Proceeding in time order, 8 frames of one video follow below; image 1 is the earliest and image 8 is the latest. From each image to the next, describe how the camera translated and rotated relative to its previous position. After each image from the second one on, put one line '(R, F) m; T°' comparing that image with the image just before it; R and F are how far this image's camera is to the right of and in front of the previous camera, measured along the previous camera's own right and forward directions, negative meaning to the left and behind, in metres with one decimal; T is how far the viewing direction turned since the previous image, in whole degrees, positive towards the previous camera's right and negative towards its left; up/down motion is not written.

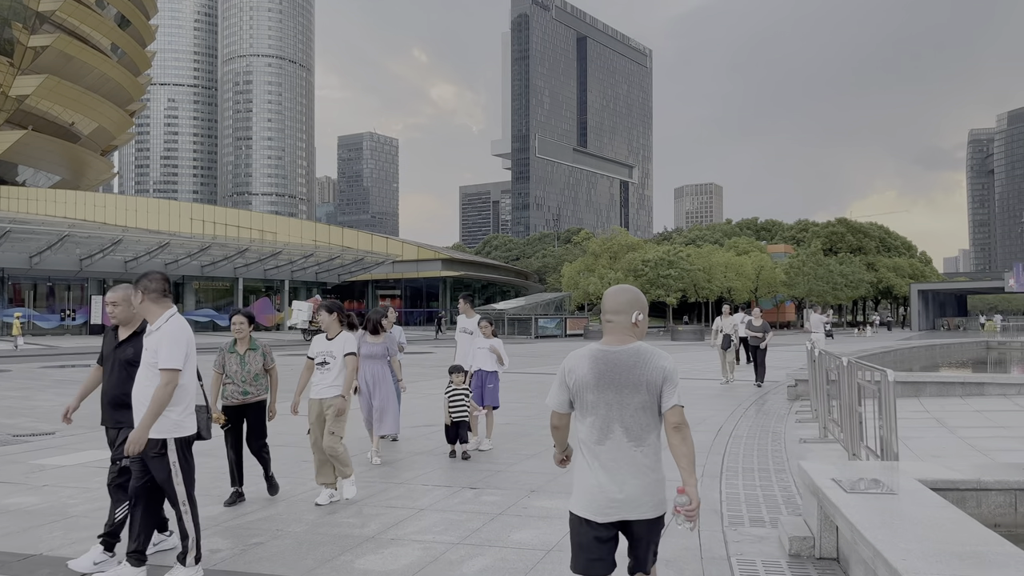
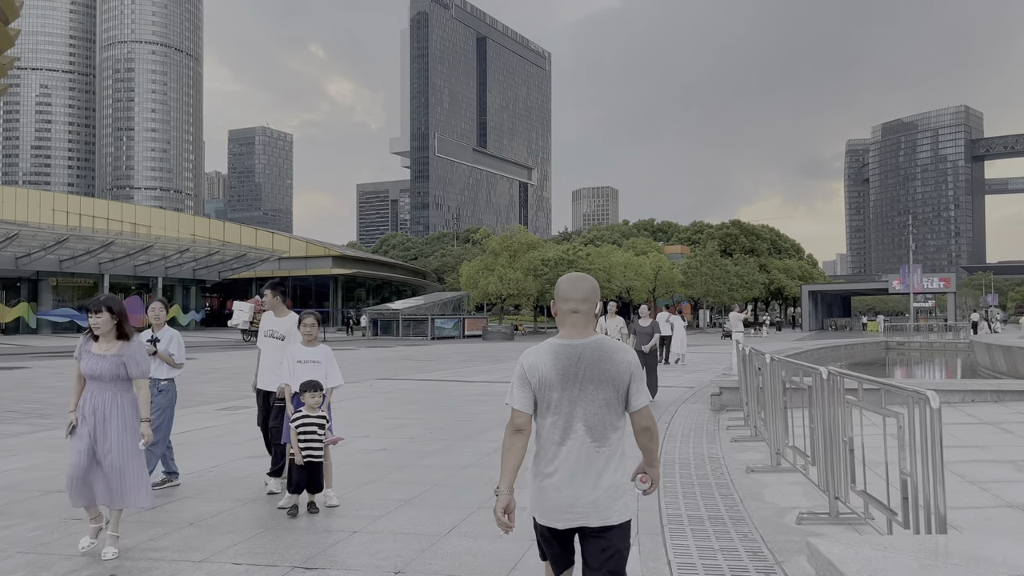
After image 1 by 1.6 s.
(+0.2, +1.9) m; +7°
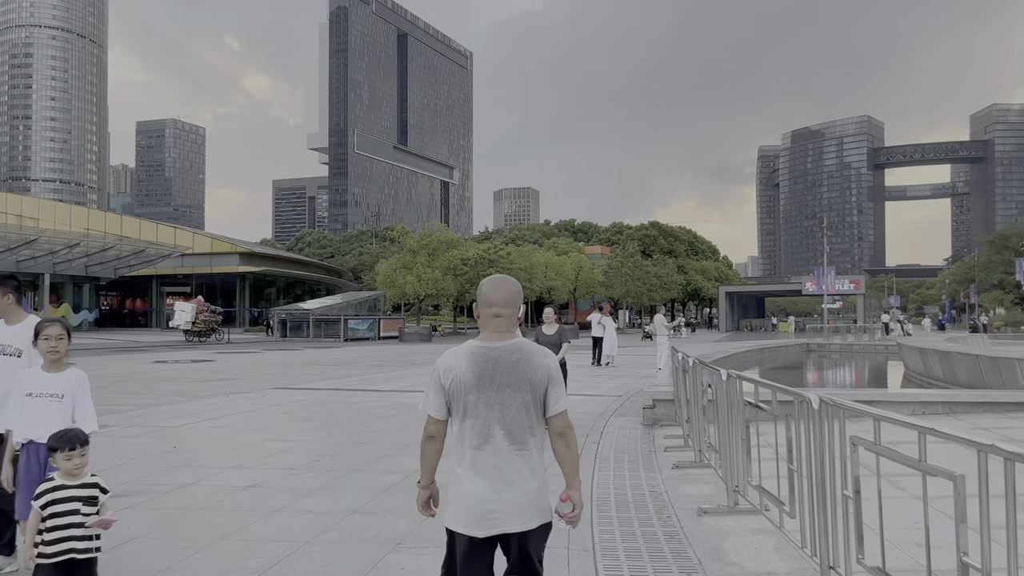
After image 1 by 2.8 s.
(+0.1, +1.3) m; +6°
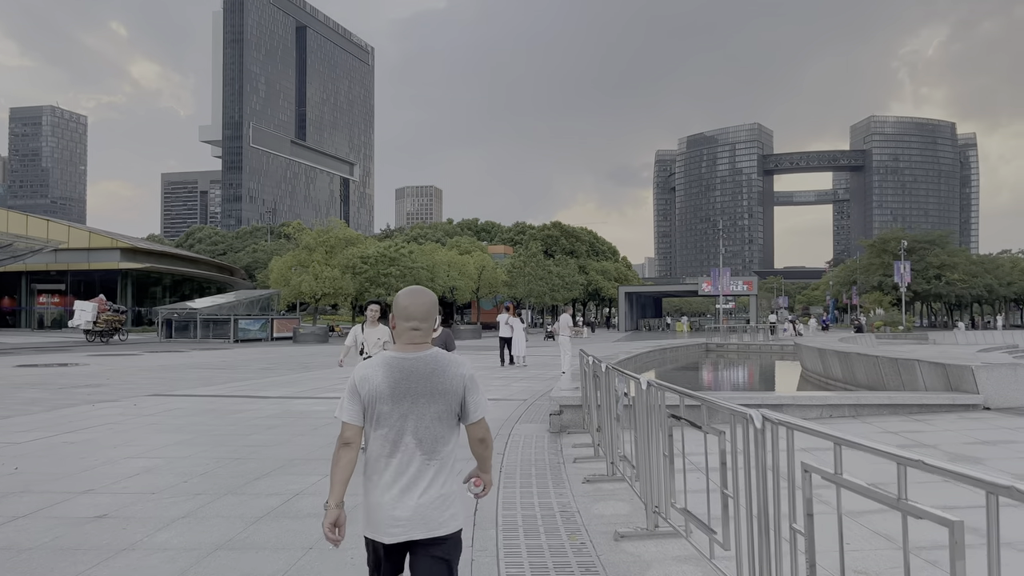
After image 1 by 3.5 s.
(0.0, +0.6) m; +7°
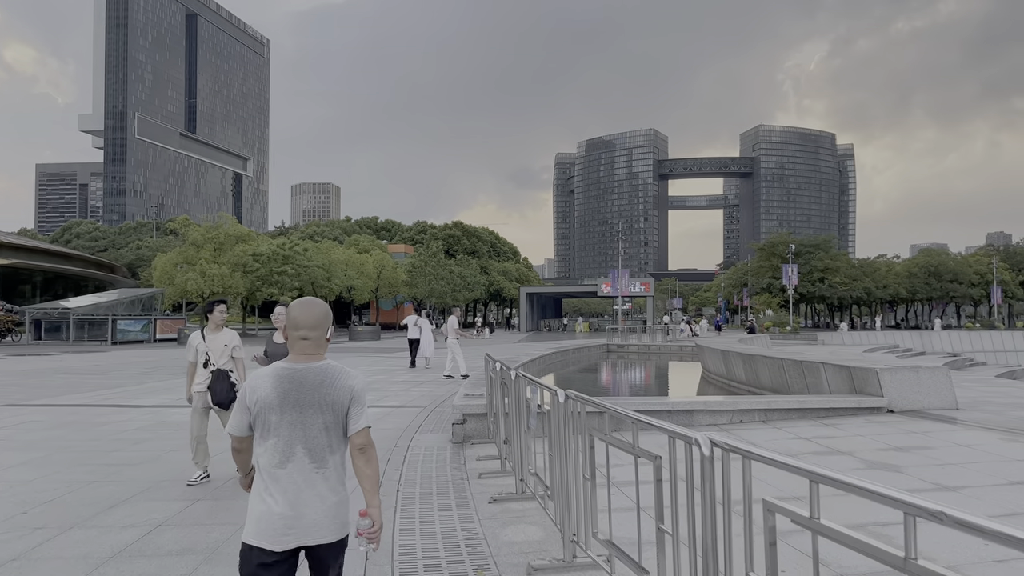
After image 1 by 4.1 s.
(0.0, +0.6) m; +7°
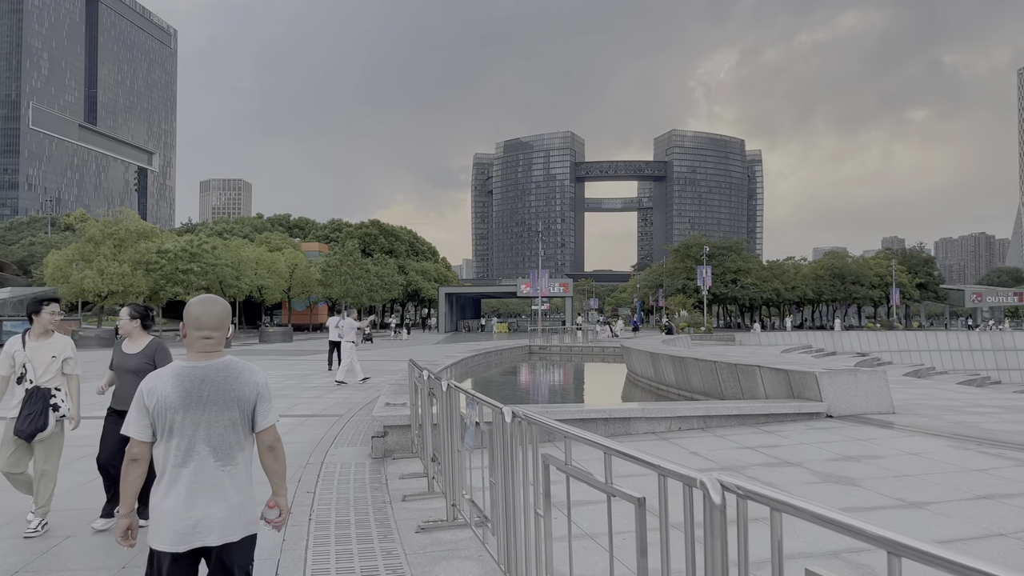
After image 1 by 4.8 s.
(-0.1, +0.7) m; +6°
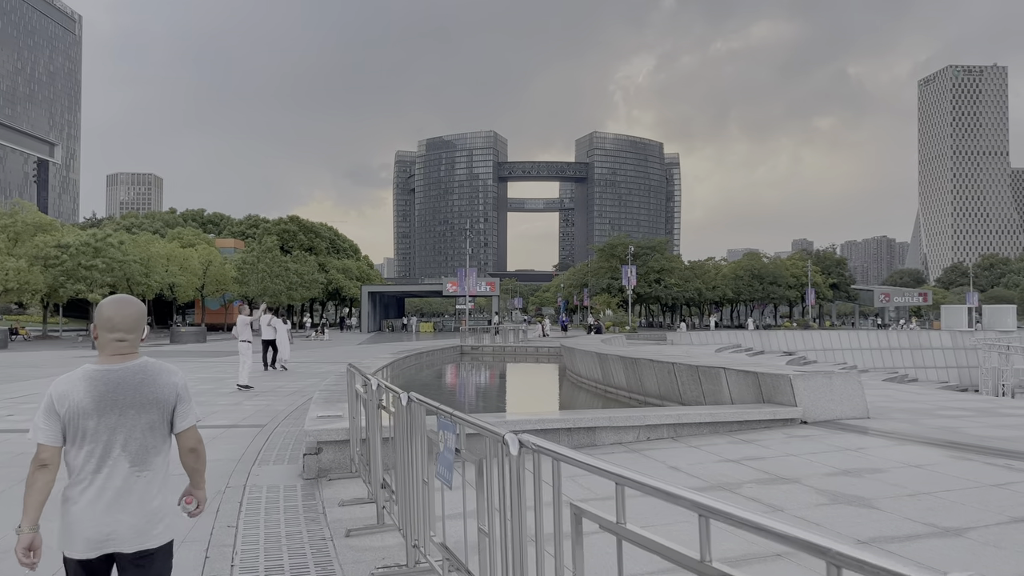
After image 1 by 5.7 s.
(-0.3, +0.9) m; +6°
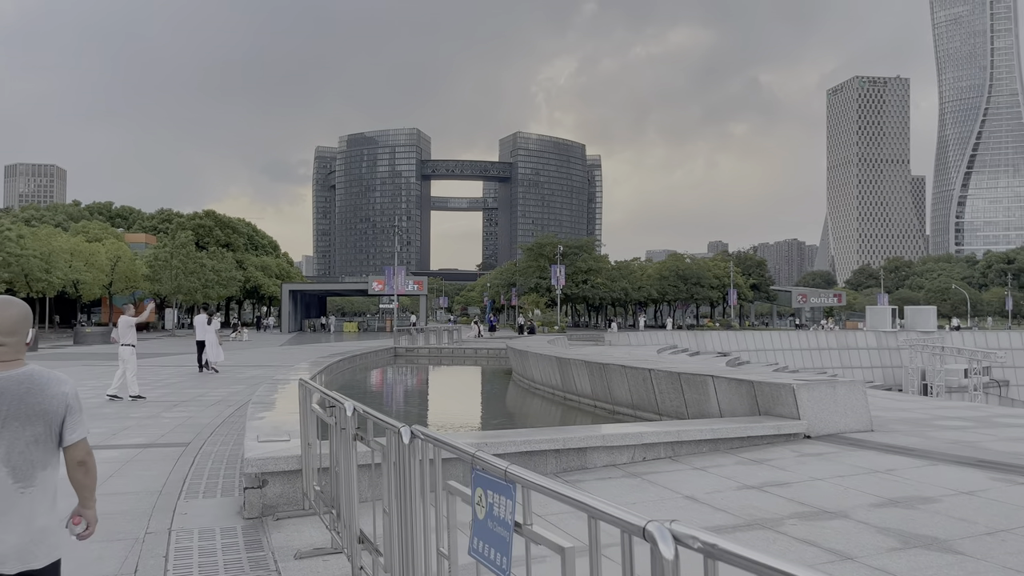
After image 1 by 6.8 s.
(-0.5, +1.1) m; +5°
